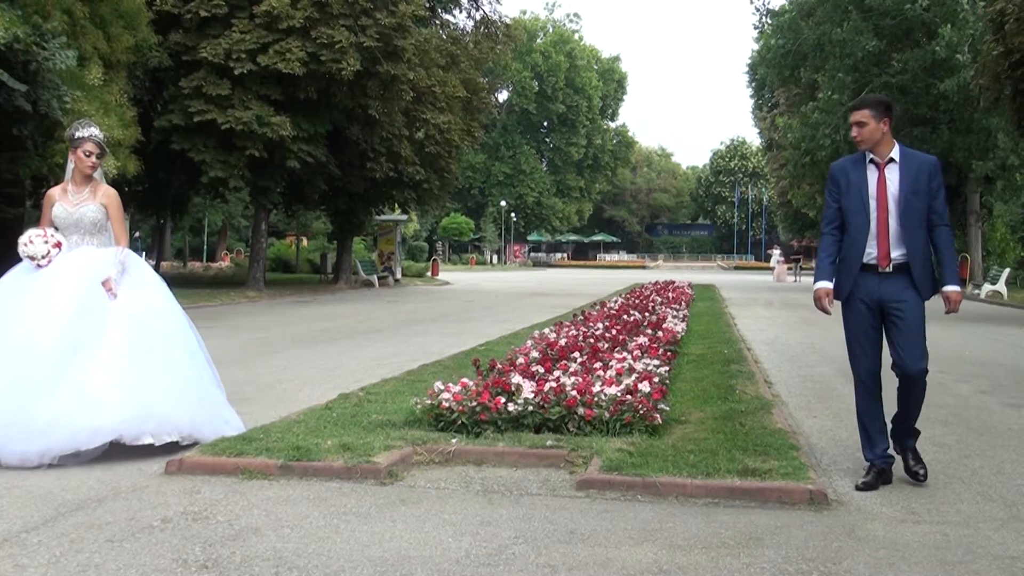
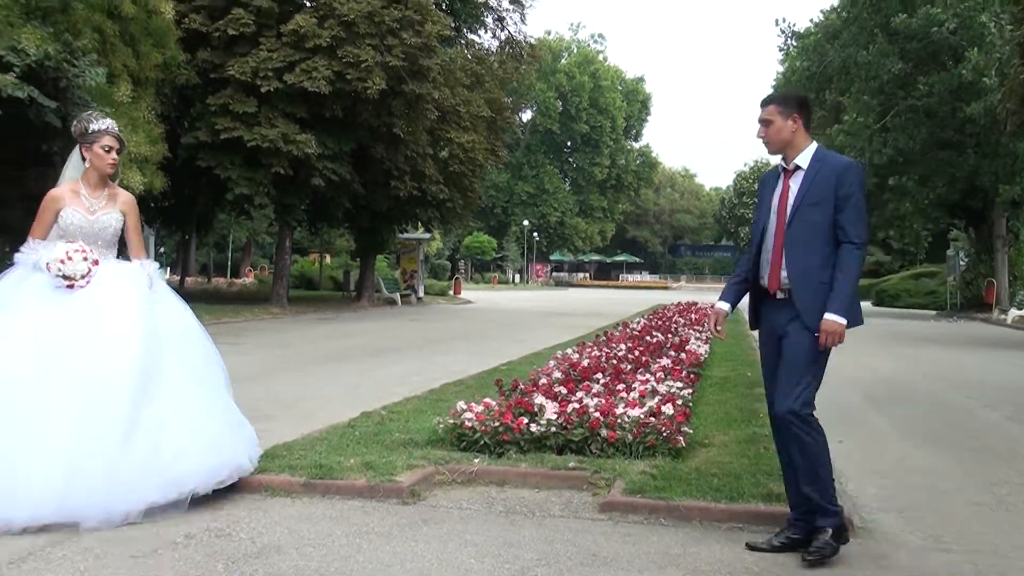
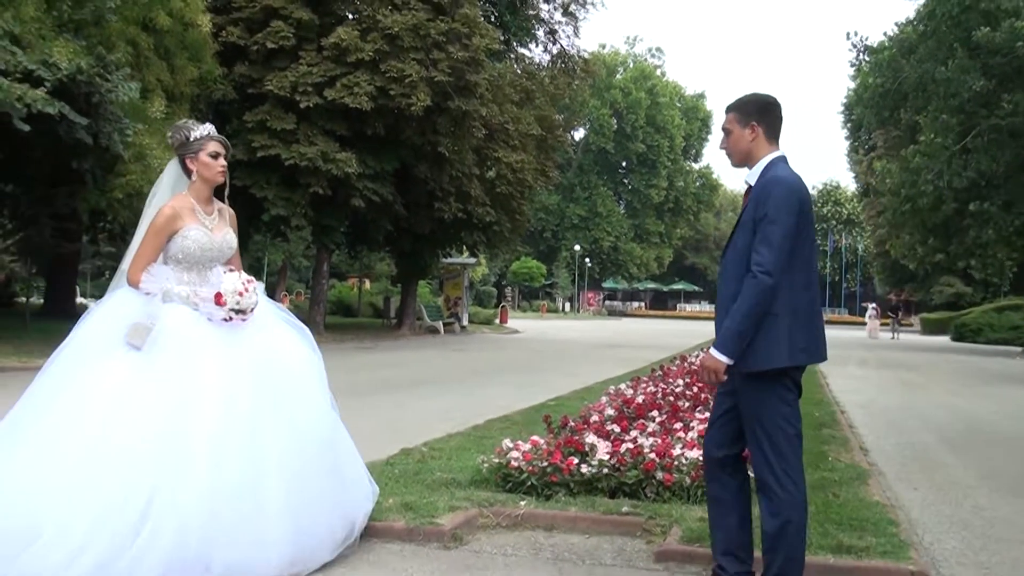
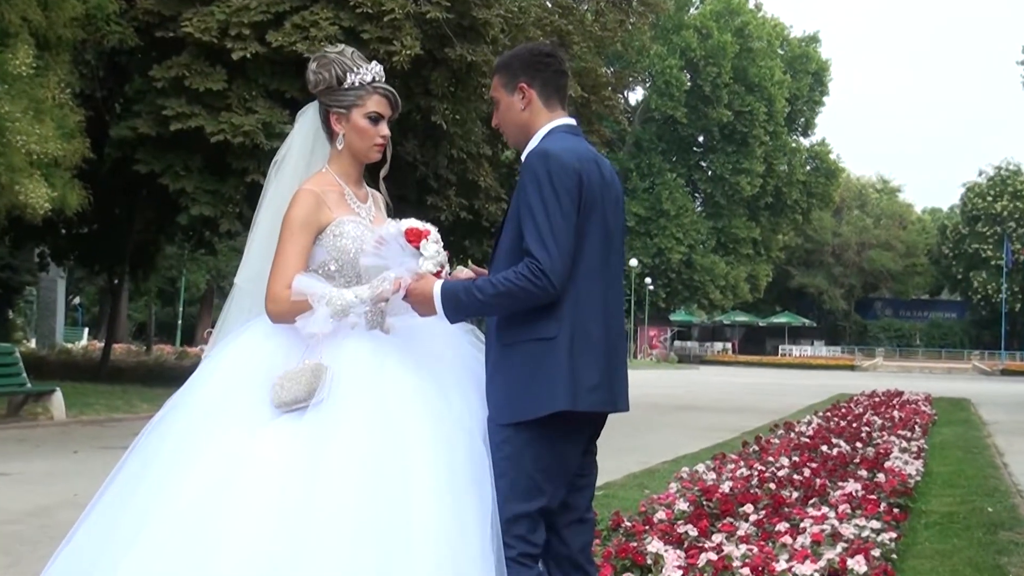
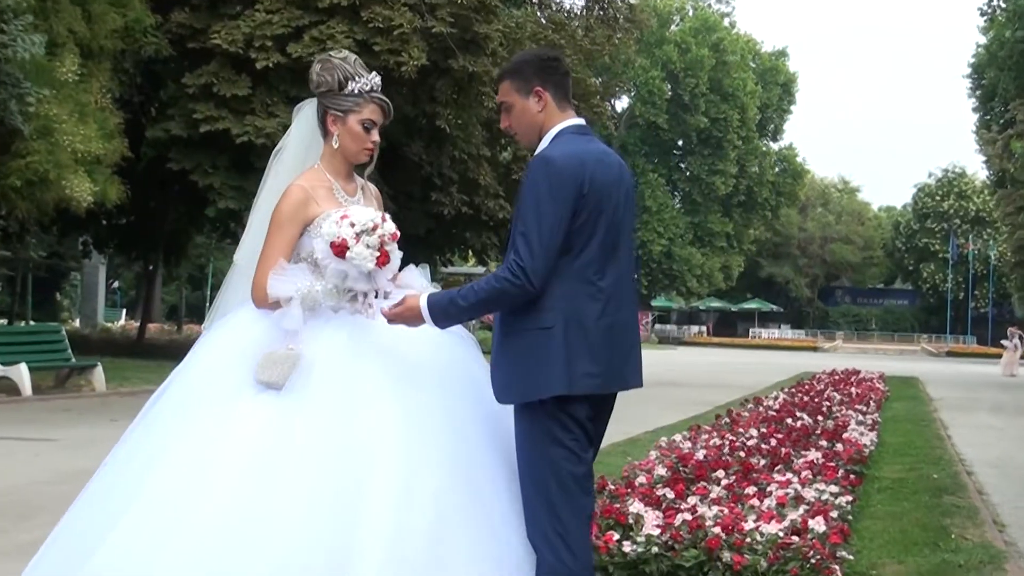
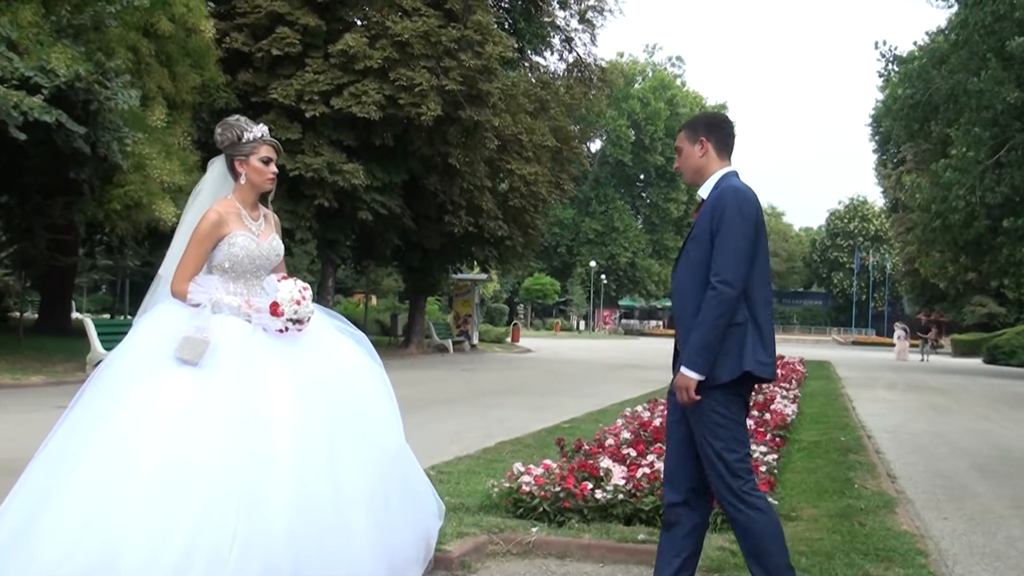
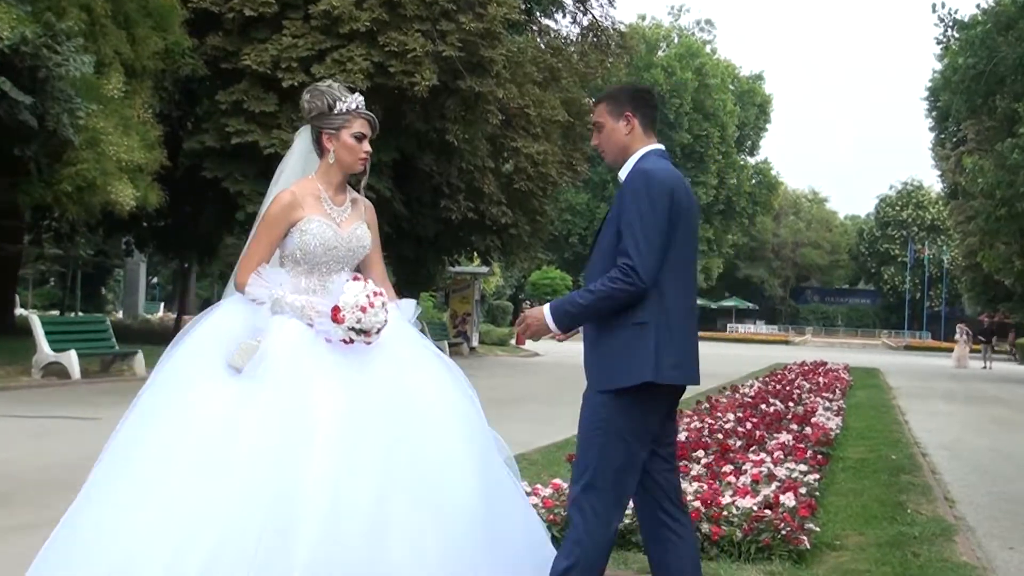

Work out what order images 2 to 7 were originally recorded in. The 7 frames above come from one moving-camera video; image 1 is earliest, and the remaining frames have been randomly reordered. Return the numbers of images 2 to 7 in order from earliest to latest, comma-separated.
2, 3, 6, 7, 5, 4
